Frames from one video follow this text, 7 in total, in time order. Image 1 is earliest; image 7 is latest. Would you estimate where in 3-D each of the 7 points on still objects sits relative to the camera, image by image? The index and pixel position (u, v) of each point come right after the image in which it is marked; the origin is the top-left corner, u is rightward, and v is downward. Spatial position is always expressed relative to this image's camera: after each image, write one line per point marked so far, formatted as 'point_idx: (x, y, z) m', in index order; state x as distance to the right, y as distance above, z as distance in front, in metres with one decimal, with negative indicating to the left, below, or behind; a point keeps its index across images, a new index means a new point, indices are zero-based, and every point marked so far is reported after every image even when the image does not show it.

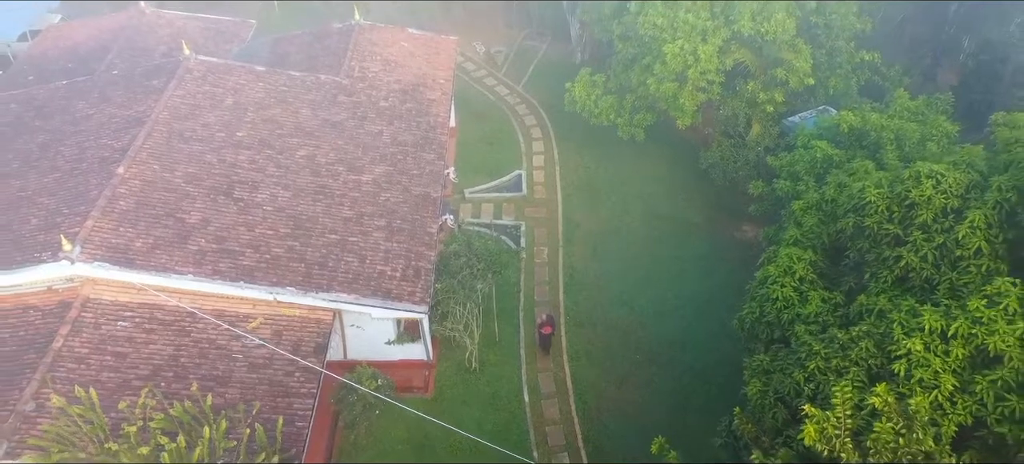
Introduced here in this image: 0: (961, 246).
0: (+5.9, -0.2, +8.2) m
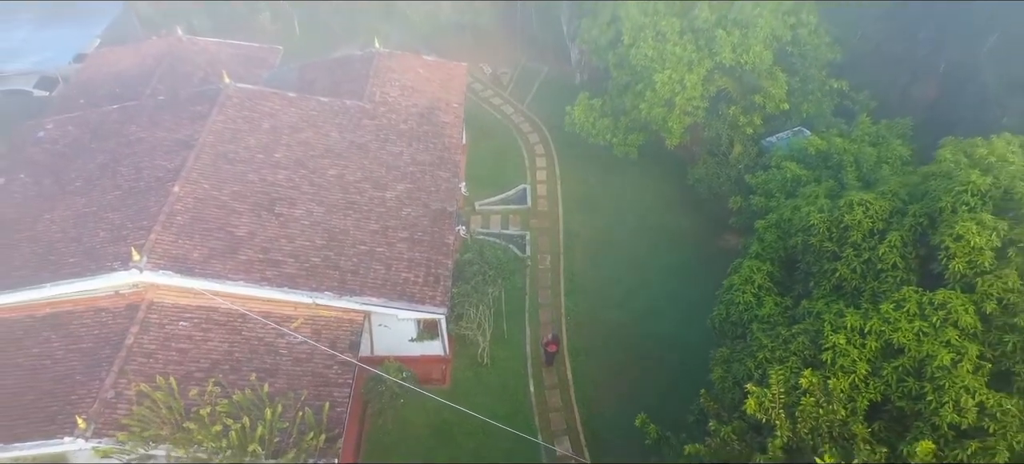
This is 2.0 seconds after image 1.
0: (+6.1, -0.5, +10.2) m
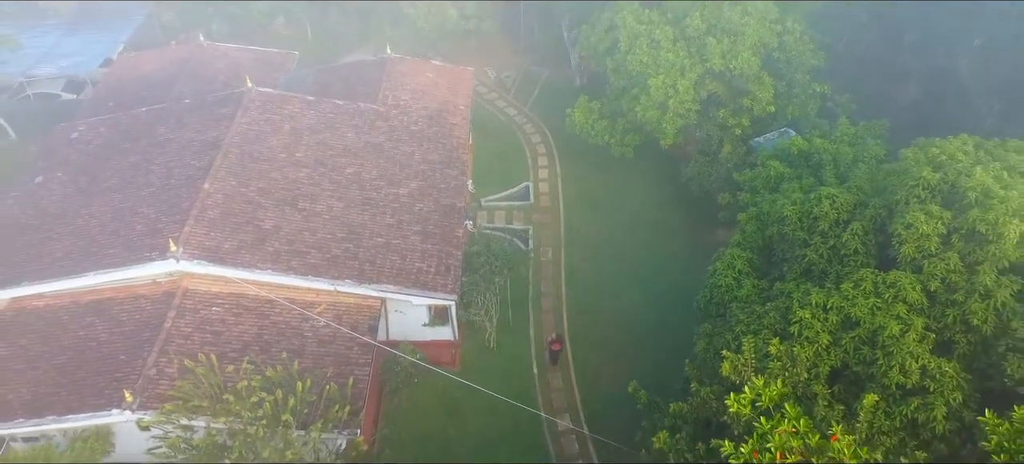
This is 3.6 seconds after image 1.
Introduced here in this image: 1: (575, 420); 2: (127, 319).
0: (+6.2, -0.3, +11.6) m
1: (+1.7, -5.2, +17.2) m
2: (-9.9, -2.2, +15.8) m
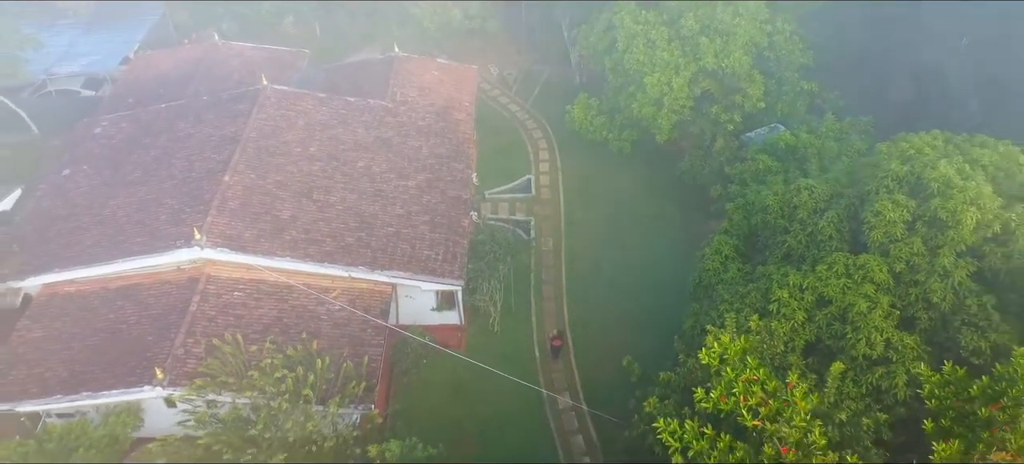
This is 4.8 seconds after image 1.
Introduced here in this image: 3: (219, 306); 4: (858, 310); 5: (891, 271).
0: (+6.3, 0.0, +12.6) m
1: (+1.8, -4.9, +18.3) m
2: (-9.8, -1.9, +16.9) m
3: (-7.8, -2.0, +16.5) m
4: (+6.1, -1.4, +10.8) m
5: (+6.9, -0.7, +11.3) m
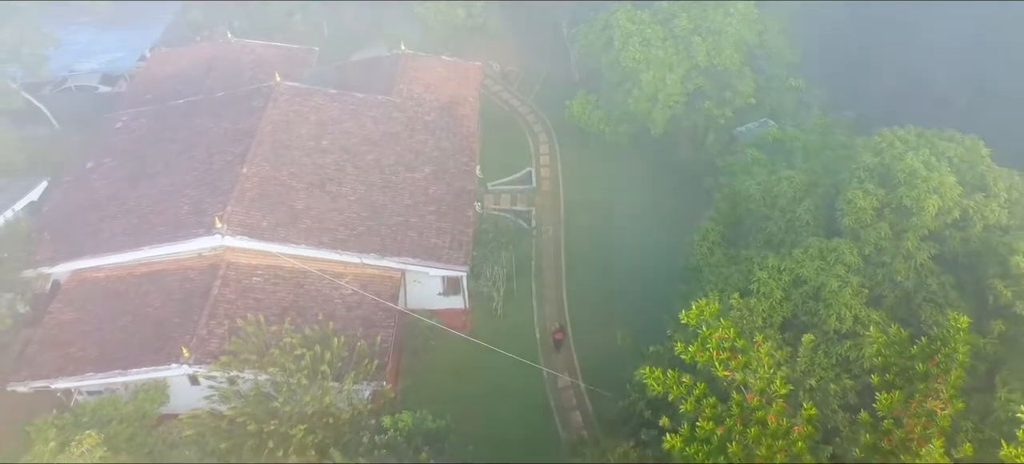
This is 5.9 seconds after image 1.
0: (+6.4, +0.3, +13.7) m
1: (+1.9, -4.6, +19.4) m
2: (-9.7, -1.6, +18.0) m
3: (-7.8, -1.7, +17.6) m
4: (+6.1, -1.1, +11.9) m
5: (+7.0, -0.4, +12.4) m
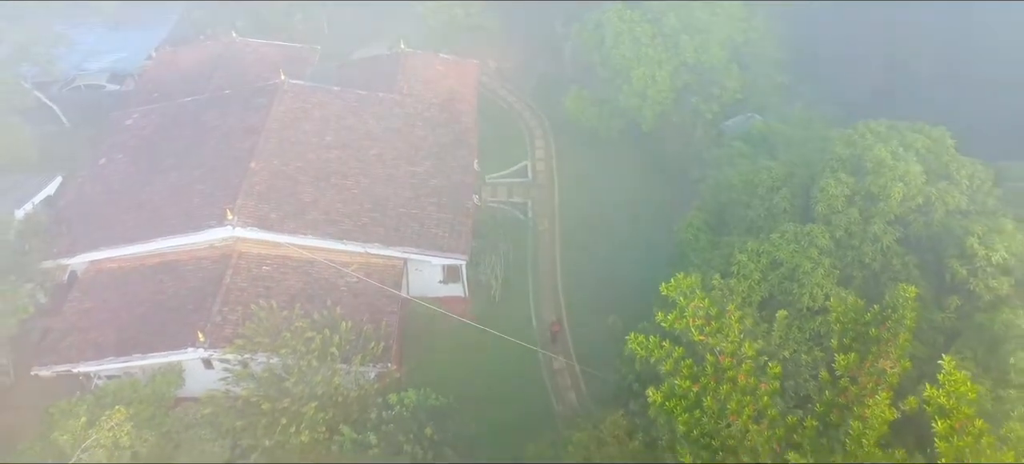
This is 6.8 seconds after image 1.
0: (+6.3, +0.6, +14.7) m
1: (+1.8, -4.2, +20.4) m
2: (-9.8, -1.3, +18.9) m
3: (-7.8, -1.4, +18.5) m
4: (+6.1, -0.8, +12.9) m
5: (+6.9, -0.1, +13.4) m
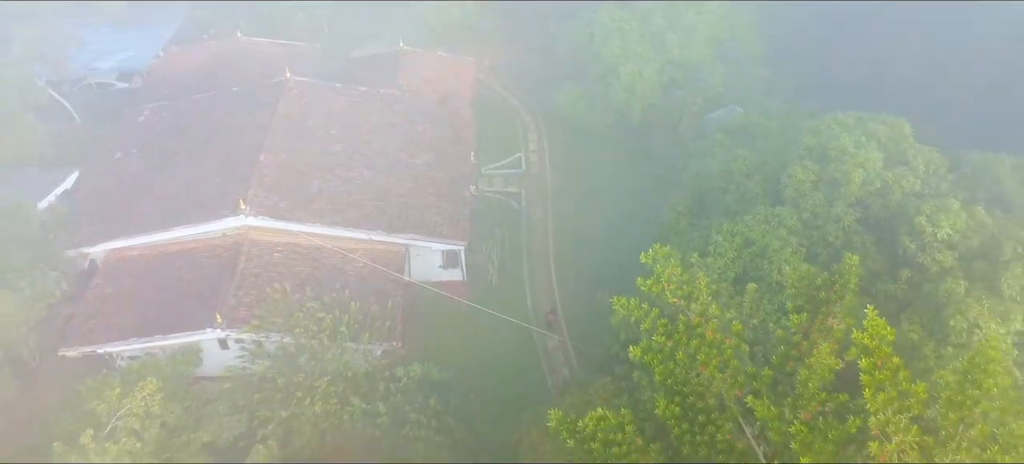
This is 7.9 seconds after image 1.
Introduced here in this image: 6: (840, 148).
0: (+6.2, +1.0, +16.0) m
1: (+1.7, -3.8, +21.8) m
2: (-9.9, -1.0, +20.1) m
3: (-8.0, -1.0, +19.8) m
4: (+6.0, -0.3, +14.3) m
5: (+6.8, +0.3, +14.7) m
6: (+8.0, +2.1, +15.1) m
